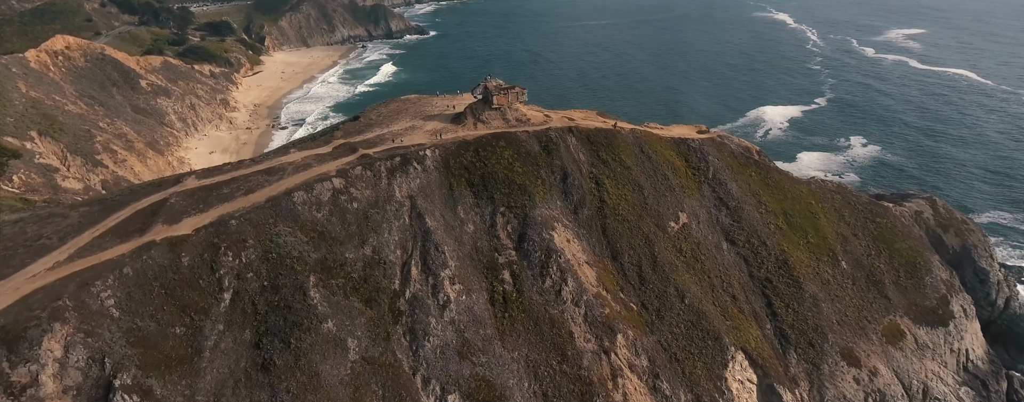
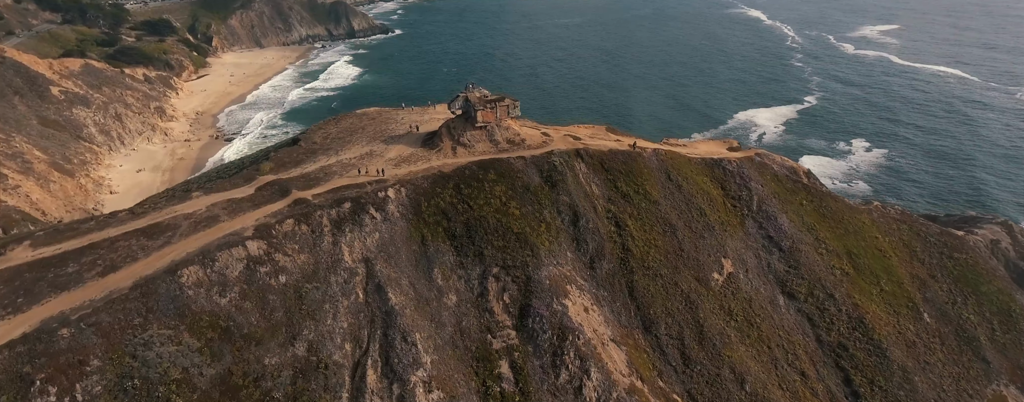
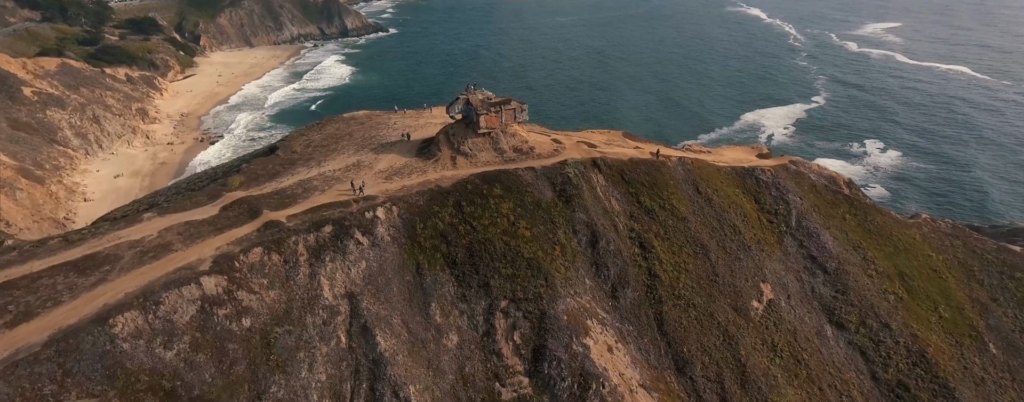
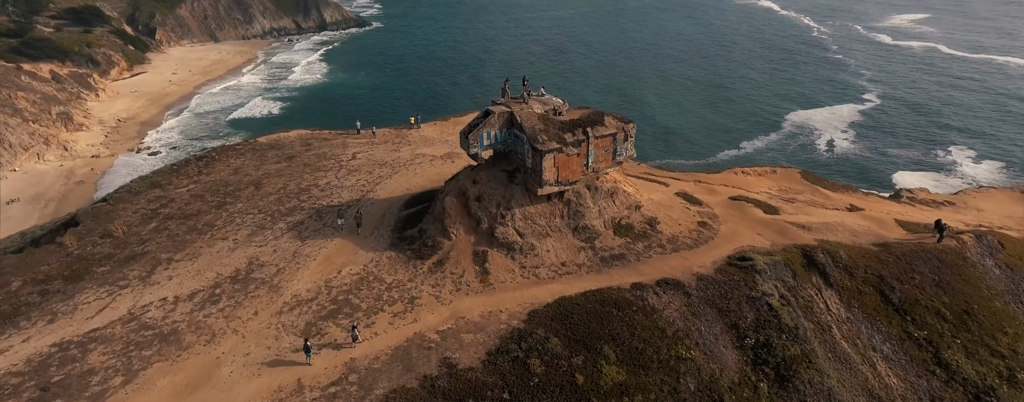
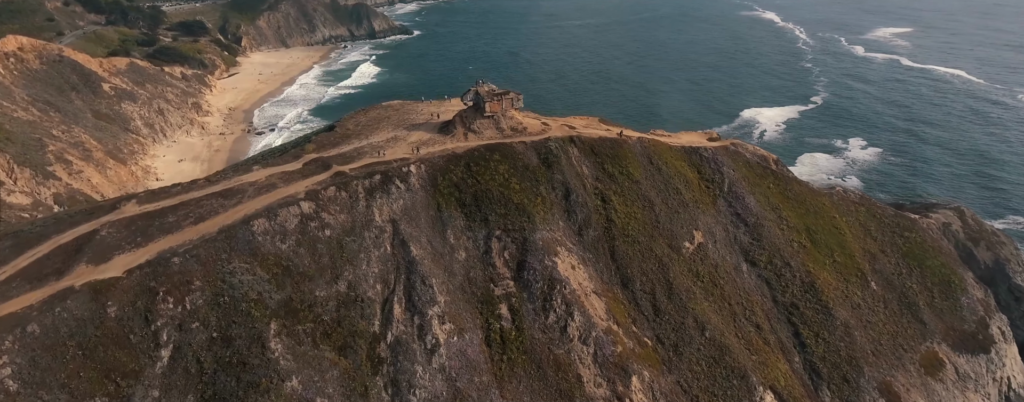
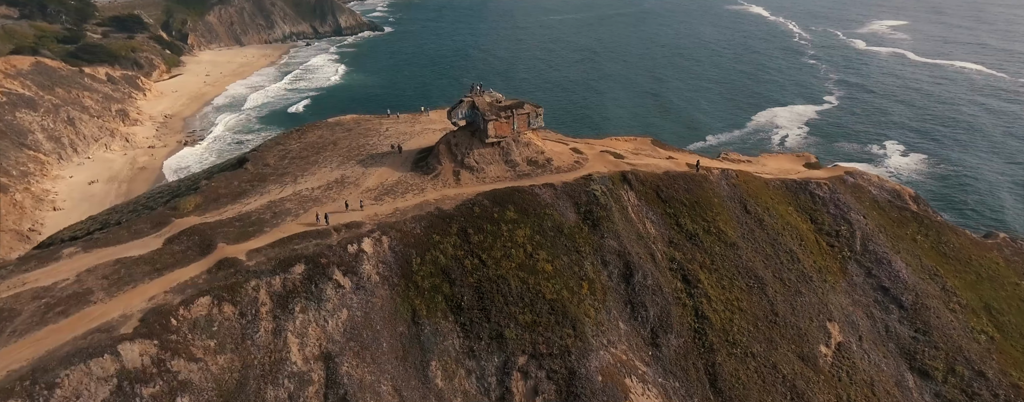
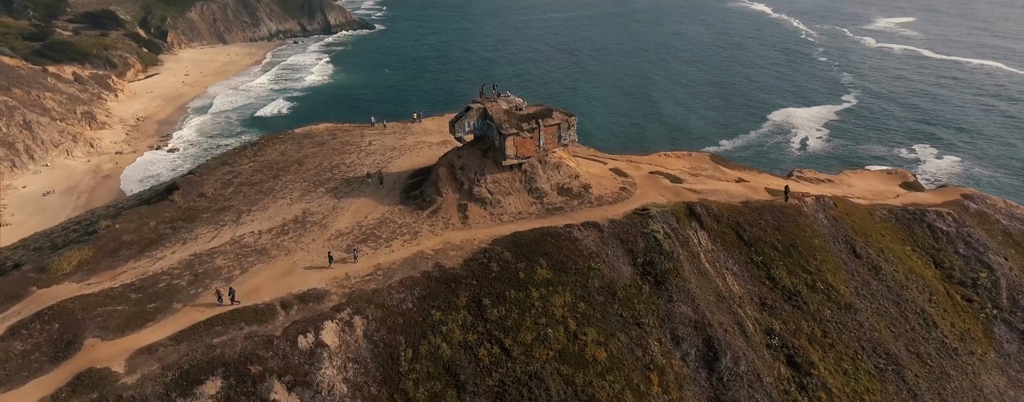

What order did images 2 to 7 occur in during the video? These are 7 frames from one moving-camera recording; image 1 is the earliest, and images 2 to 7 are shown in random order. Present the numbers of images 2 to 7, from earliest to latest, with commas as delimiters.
5, 2, 3, 6, 7, 4
